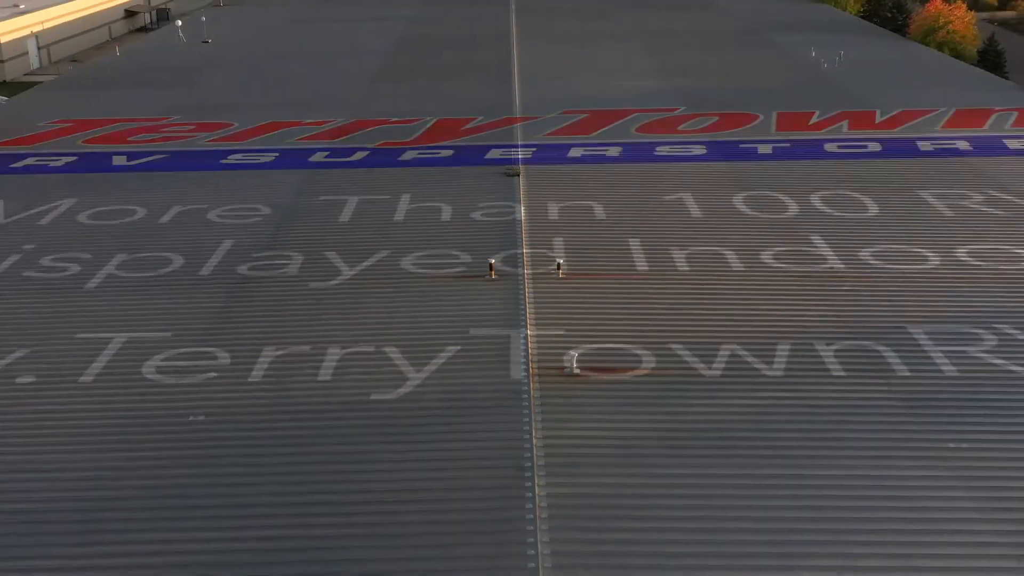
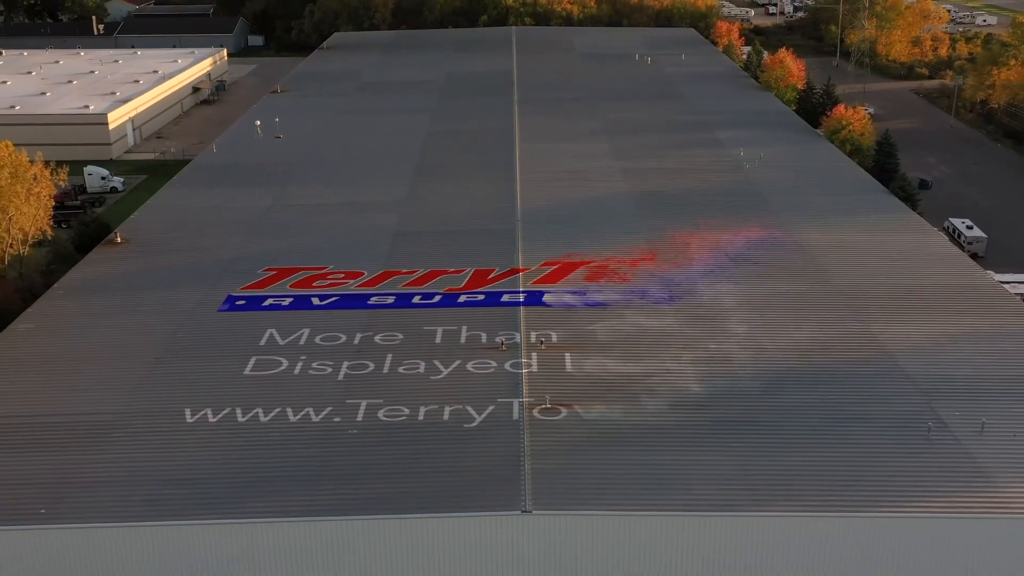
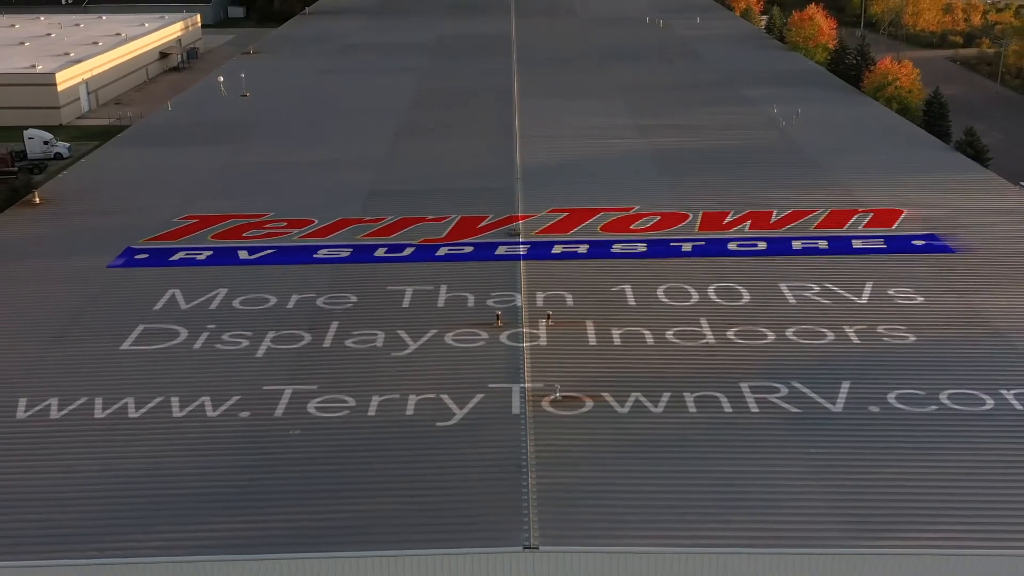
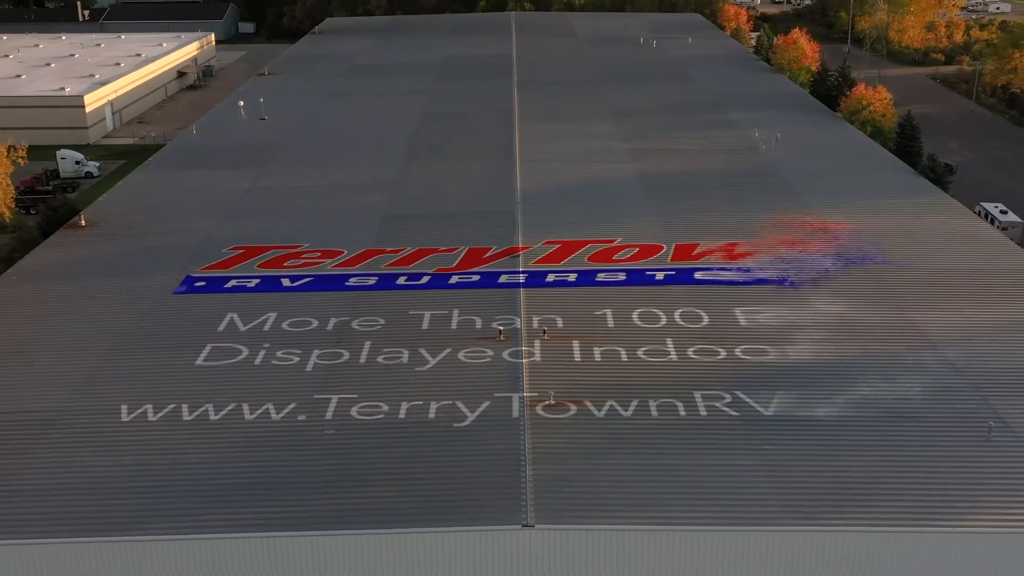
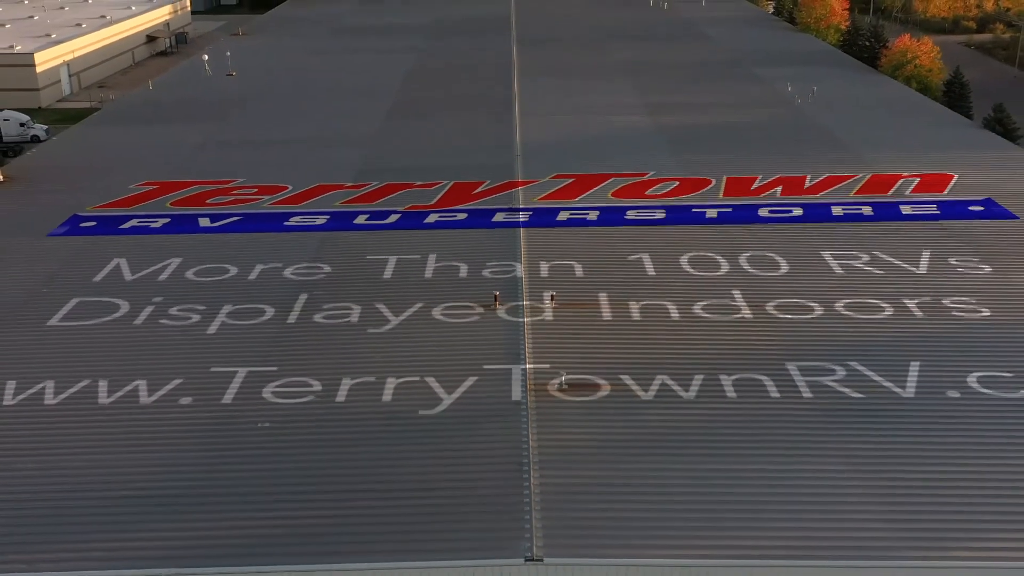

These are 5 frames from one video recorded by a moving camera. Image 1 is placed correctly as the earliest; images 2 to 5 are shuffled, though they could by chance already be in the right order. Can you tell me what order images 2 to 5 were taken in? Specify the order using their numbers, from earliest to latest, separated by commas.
5, 3, 4, 2
